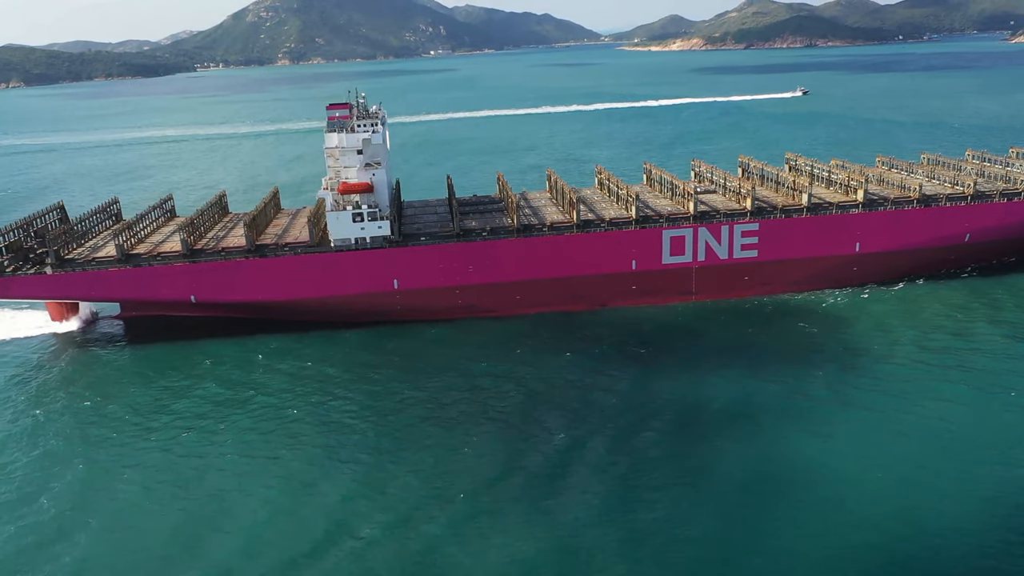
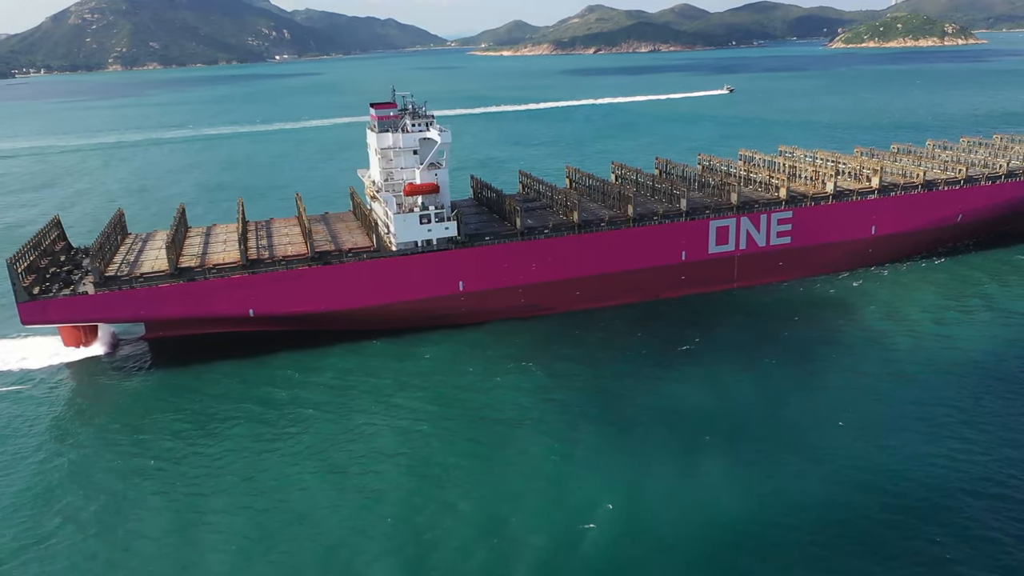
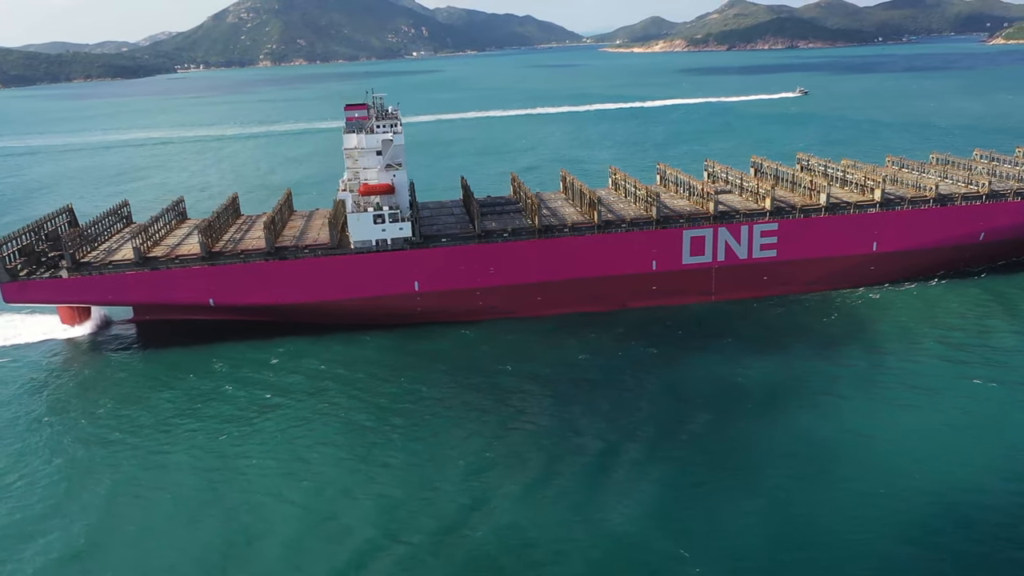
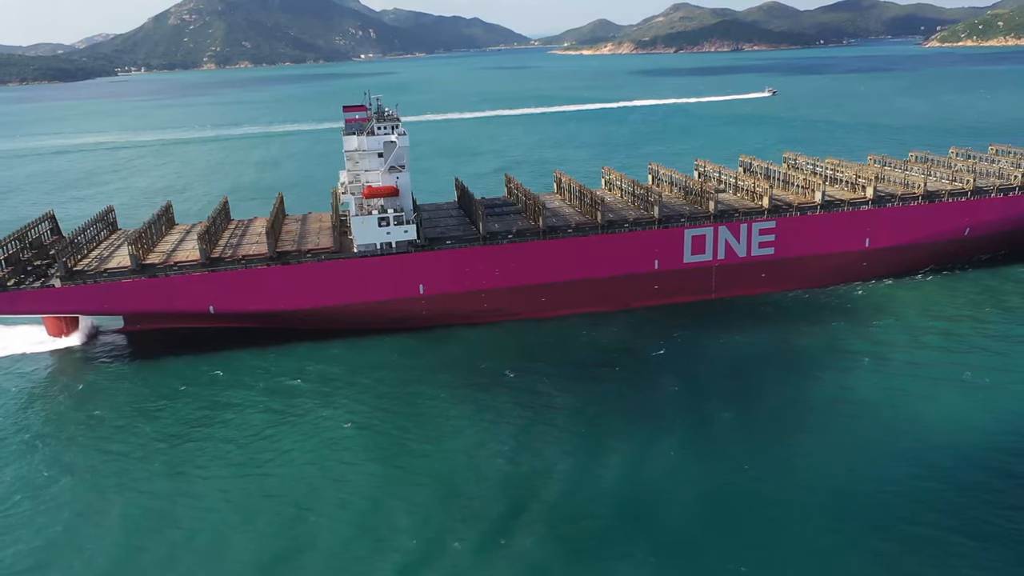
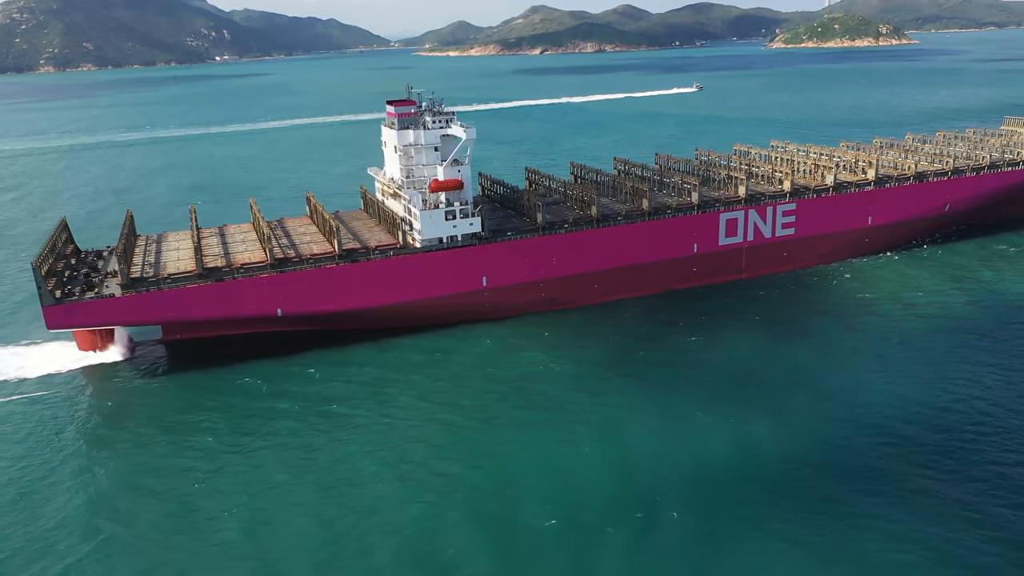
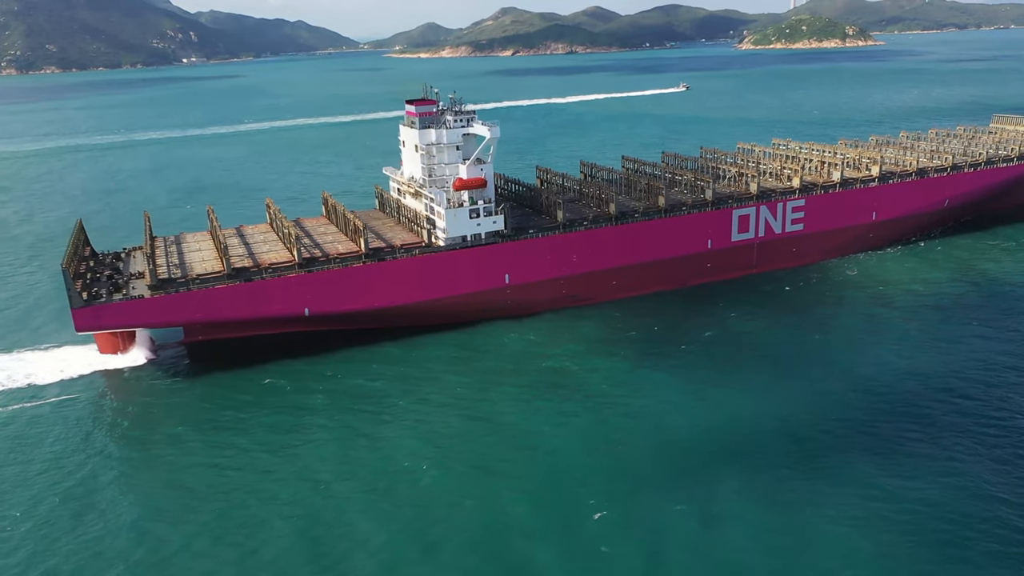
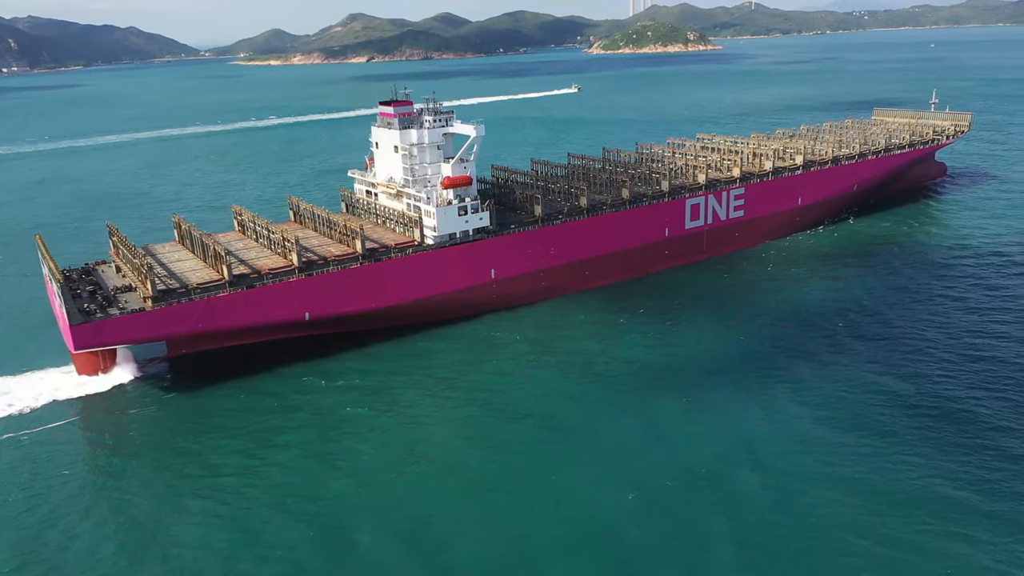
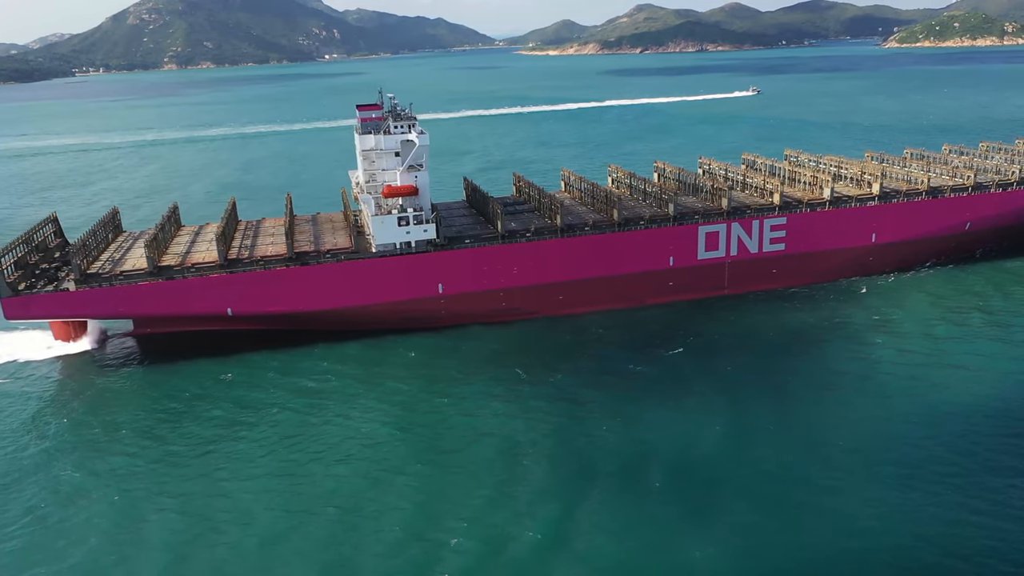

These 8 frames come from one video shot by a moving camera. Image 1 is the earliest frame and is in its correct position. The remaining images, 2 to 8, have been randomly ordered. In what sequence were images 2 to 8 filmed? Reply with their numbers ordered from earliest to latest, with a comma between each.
3, 4, 8, 2, 5, 6, 7
